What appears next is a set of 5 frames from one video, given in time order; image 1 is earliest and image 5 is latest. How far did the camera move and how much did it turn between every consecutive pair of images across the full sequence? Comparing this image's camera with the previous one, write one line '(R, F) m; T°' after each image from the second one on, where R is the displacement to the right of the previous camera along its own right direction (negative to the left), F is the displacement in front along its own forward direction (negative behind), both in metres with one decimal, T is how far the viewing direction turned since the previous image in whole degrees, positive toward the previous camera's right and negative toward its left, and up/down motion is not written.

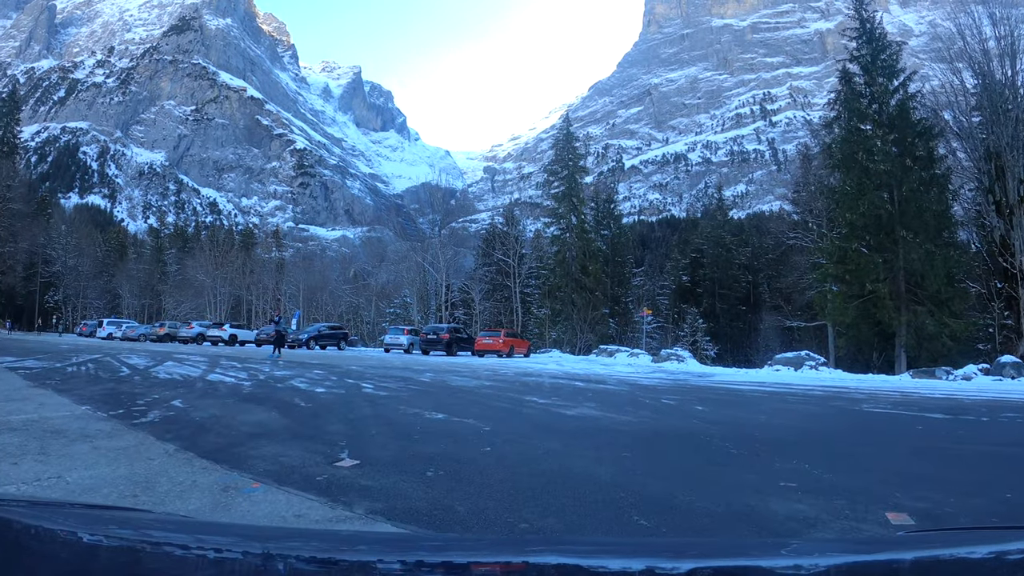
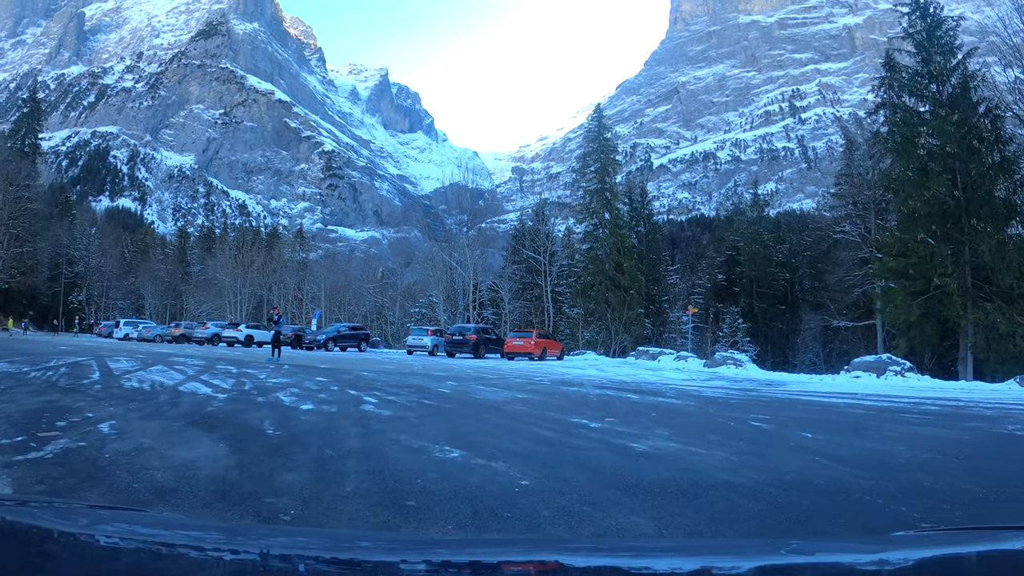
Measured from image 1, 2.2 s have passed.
(-0.1, +1.6) m; -2°
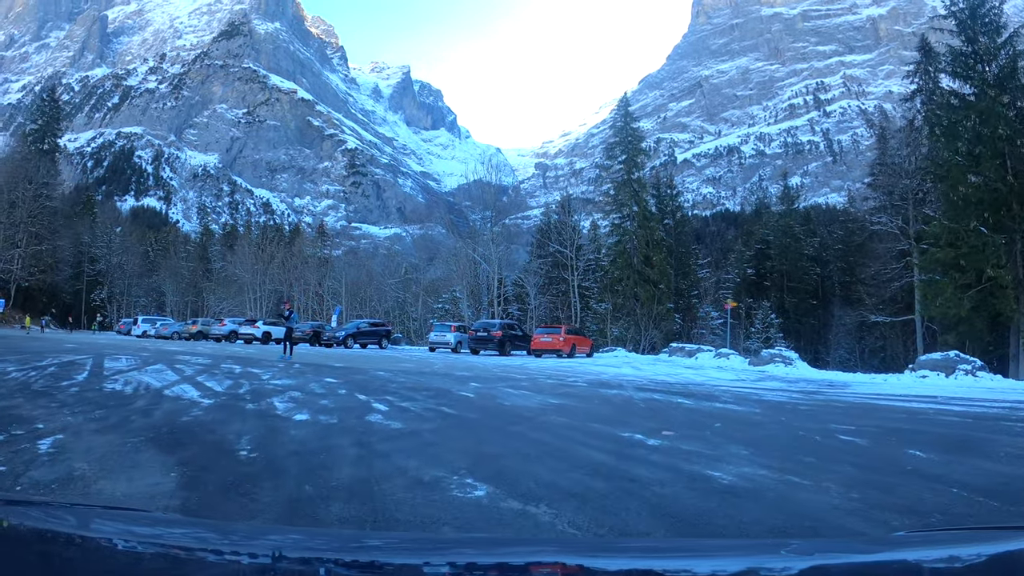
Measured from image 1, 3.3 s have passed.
(-0.1, +1.0) m; -2°
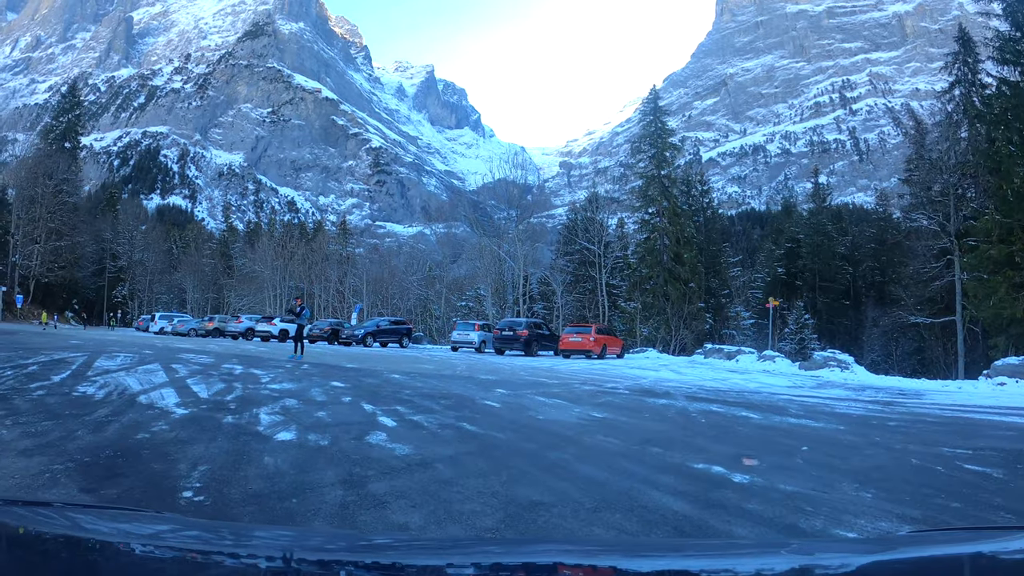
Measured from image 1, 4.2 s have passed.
(-0.1, +1.0) m; -2°
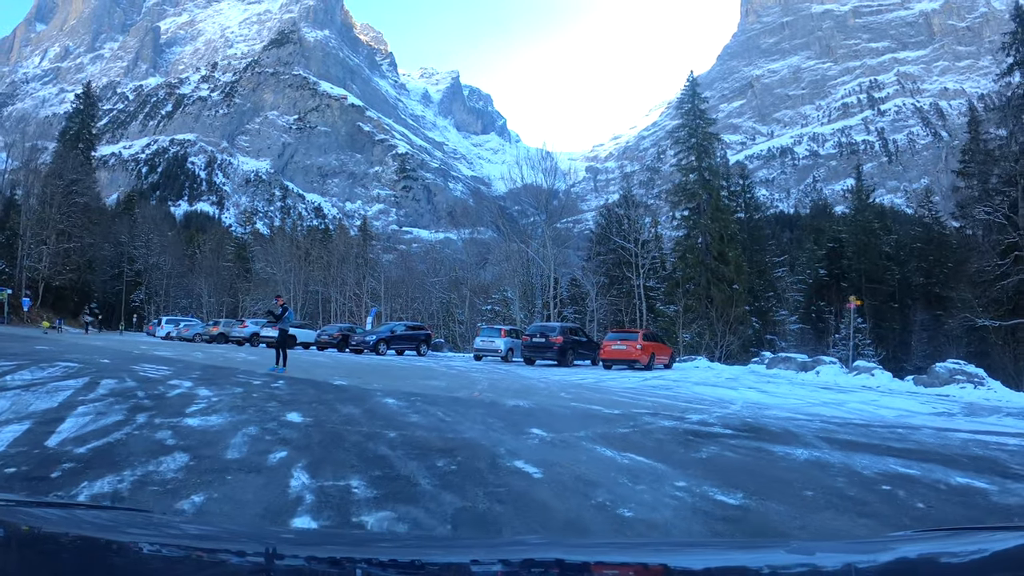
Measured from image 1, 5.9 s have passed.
(-0.1, +2.2) m; -2°
